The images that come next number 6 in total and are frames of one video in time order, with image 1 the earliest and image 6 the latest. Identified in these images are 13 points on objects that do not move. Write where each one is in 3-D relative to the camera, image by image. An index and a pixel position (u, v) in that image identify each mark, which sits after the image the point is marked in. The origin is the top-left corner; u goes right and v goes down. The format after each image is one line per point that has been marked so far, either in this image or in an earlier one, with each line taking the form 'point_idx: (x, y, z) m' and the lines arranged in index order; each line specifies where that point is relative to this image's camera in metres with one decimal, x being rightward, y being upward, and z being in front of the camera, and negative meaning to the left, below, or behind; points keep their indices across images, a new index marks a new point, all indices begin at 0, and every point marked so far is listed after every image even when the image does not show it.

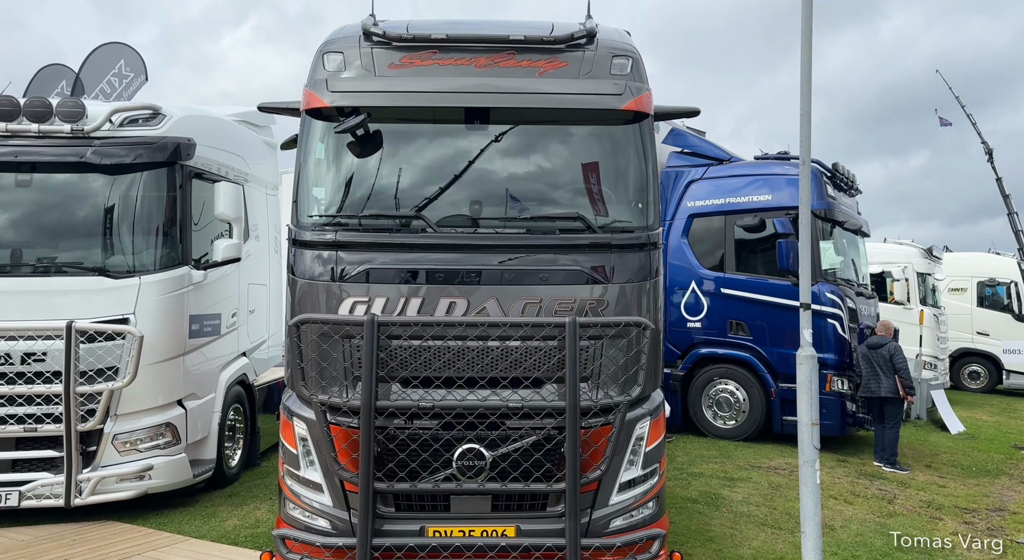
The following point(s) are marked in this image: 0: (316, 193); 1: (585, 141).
0: (-1.2, +0.6, +5.2) m
1: (+0.5, +0.9, +5.3) m
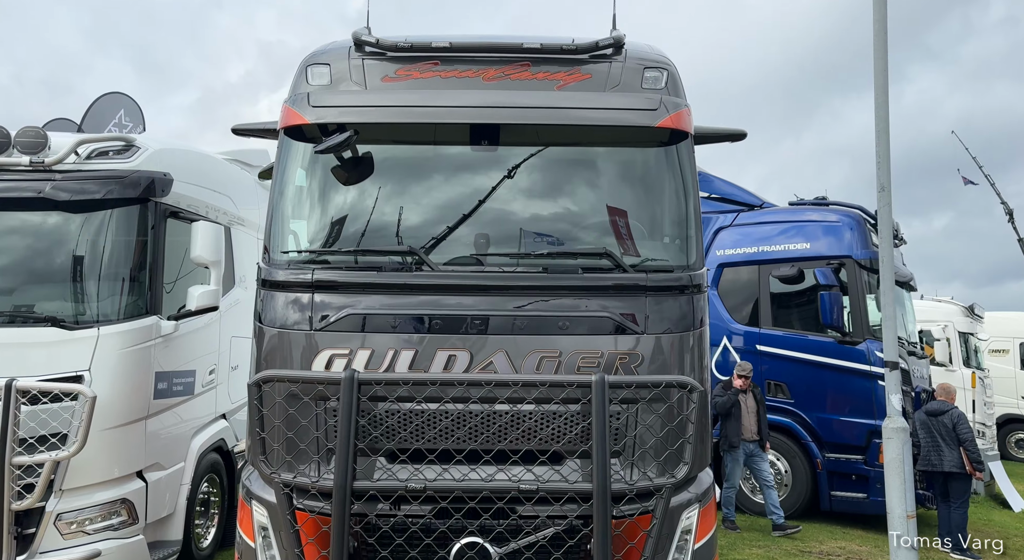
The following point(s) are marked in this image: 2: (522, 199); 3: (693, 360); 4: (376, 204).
0: (-1.2, +0.3, +4.4) m
1: (+0.5, +0.6, +4.4) m
2: (+0.1, +0.4, +4.4) m
3: (+0.9, -0.4, +4.1) m
4: (-0.7, +0.4, +4.4) m
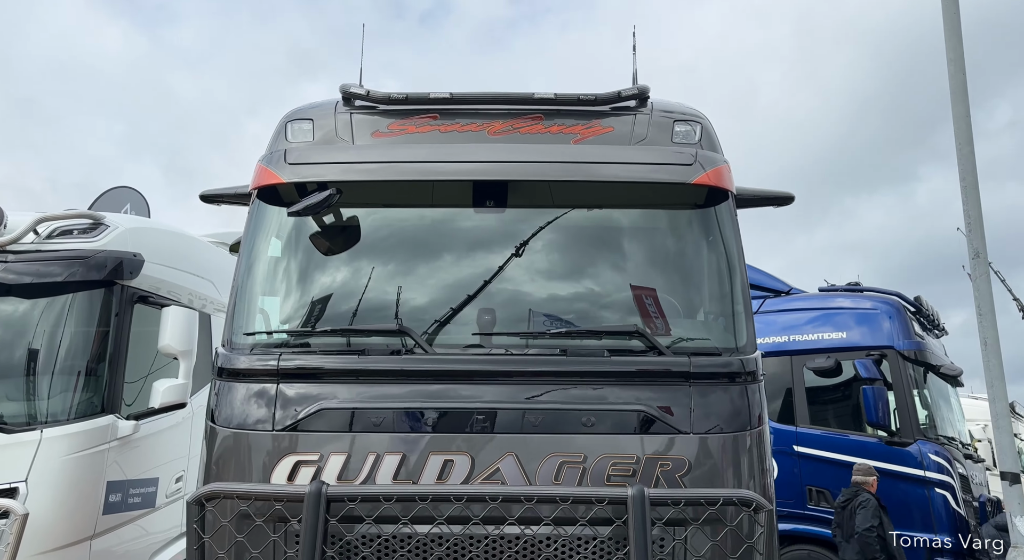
0: (-1.1, -0.1, +3.7) m
1: (+0.6, +0.2, +3.8) m
2: (+0.1, 0.0, +3.7) m
3: (+1.0, -0.8, +3.3) m
4: (-0.7, 0.0, +3.7) m
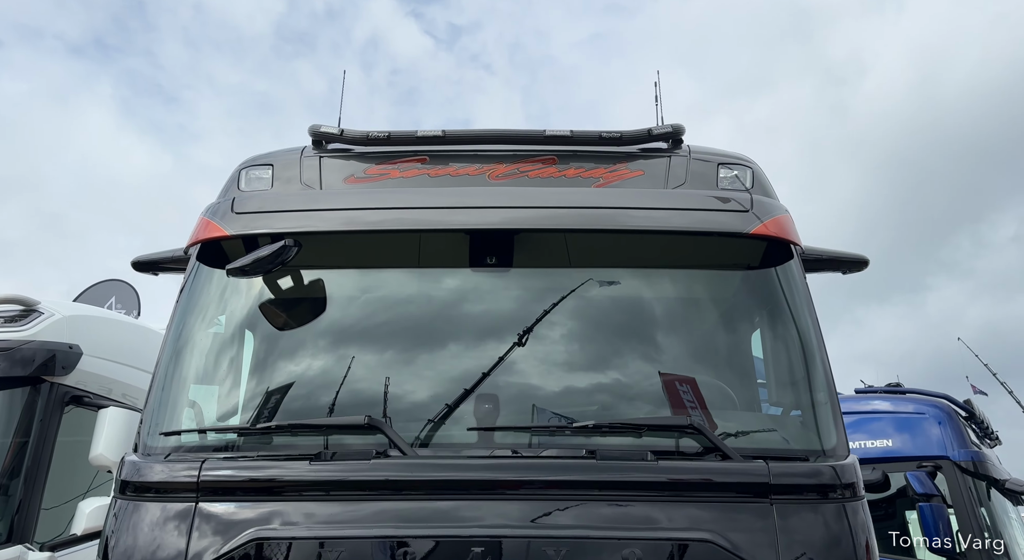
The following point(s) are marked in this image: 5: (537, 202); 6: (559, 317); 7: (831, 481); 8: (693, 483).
0: (-1.1, -0.4, +2.8) m
1: (+0.6, -0.1, +2.9) m
2: (+0.1, -0.3, +2.8) m
3: (+1.0, -1.0, +2.3) m
4: (-0.7, -0.3, +2.8) m
5: (+0.1, +0.3, +3.0) m
6: (+0.2, -0.1, +2.9) m
7: (+1.0, -0.6, +2.5) m
8: (+0.6, -0.6, +2.4) m
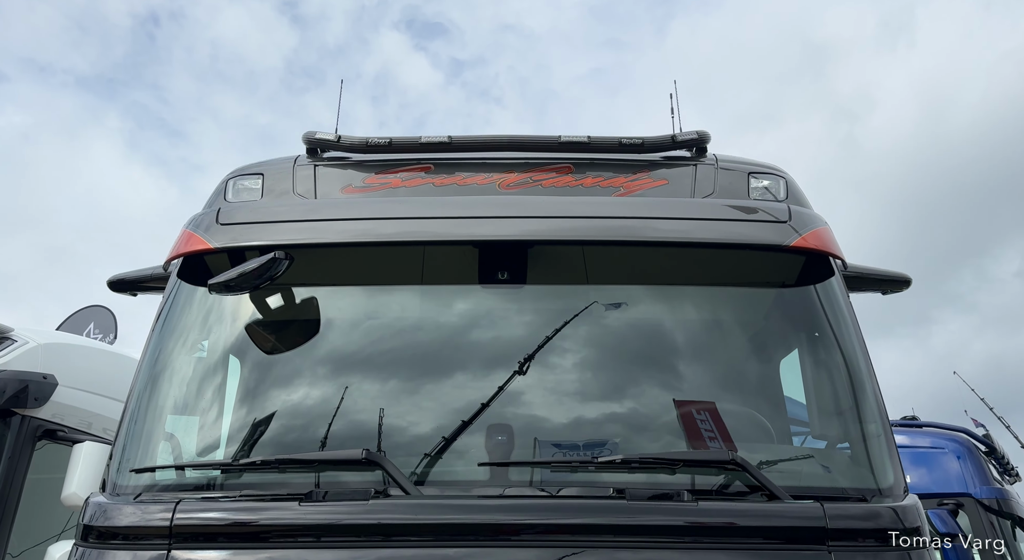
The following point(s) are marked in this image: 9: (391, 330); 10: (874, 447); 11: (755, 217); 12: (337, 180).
0: (-1.0, -0.4, +2.5) m
1: (+0.7, -0.1, +2.7) m
2: (+0.2, -0.3, +2.5) m
3: (+1.1, -1.0, +2.0) m
4: (-0.6, -0.3, +2.5) m
5: (+0.1, +0.2, +2.7) m
6: (+0.2, -0.2, +2.6) m
7: (+1.0, -0.7, +2.2) m
8: (+0.6, -0.6, +2.1) m
9: (-0.4, -0.2, +2.6) m
10: (+1.1, -0.5, +2.4) m
11: (+0.8, +0.2, +2.8) m
12: (-0.6, +0.3, +2.9) m
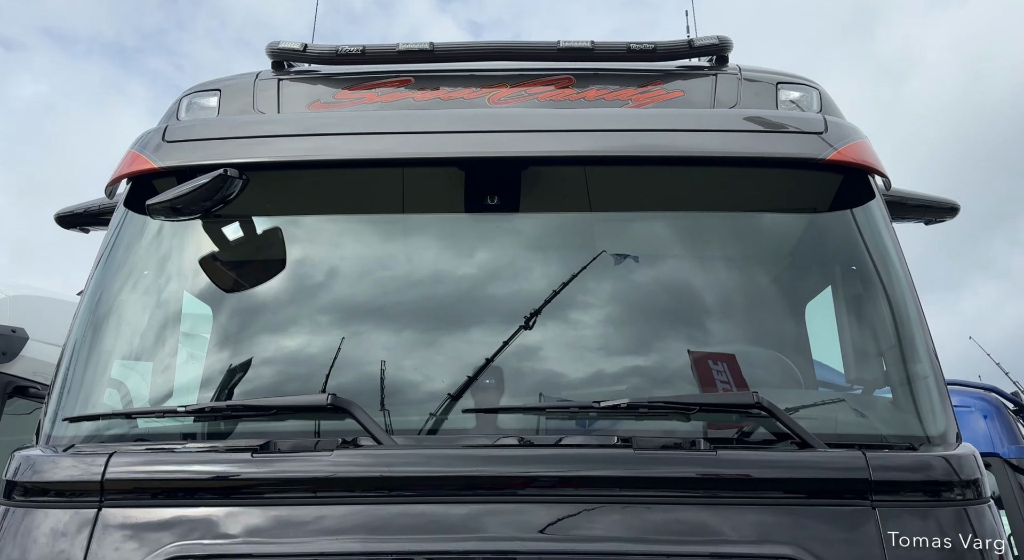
0: (-1.1, -0.2, +2.2) m
1: (+0.6, +0.1, +2.3) m
2: (+0.2, -0.1, +2.2) m
3: (+1.0, -0.8, +1.7) m
4: (-0.6, -0.1, +2.2) m
5: (+0.1, +0.4, +2.4) m
6: (+0.2, 0.0, +2.3) m
7: (+1.0, -0.5, +1.9) m
8: (+0.6, -0.4, +1.8) m
9: (-0.4, +0.1, +2.3) m
10: (+1.1, -0.3, +2.1) m
11: (+0.8, +0.4, +2.4) m
12: (-0.7, +0.6, +2.6) m
